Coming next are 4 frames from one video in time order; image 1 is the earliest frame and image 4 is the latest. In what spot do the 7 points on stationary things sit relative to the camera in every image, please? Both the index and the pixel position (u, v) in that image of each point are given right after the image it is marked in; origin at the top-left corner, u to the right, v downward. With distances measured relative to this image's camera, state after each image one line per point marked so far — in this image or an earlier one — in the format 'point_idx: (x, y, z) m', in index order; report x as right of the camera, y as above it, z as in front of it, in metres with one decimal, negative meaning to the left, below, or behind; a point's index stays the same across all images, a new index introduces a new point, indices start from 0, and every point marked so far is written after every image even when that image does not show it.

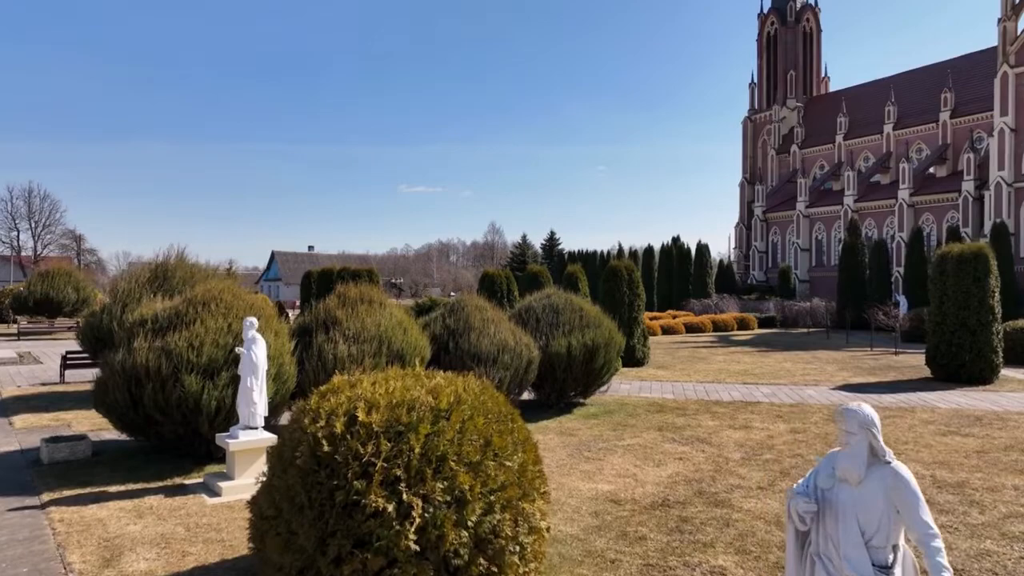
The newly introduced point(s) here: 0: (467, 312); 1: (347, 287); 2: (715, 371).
0: (-0.5, -0.3, +9.2) m
1: (-1.7, 0.0, +8.8) m
2: (+3.8, -1.5, +15.8) m
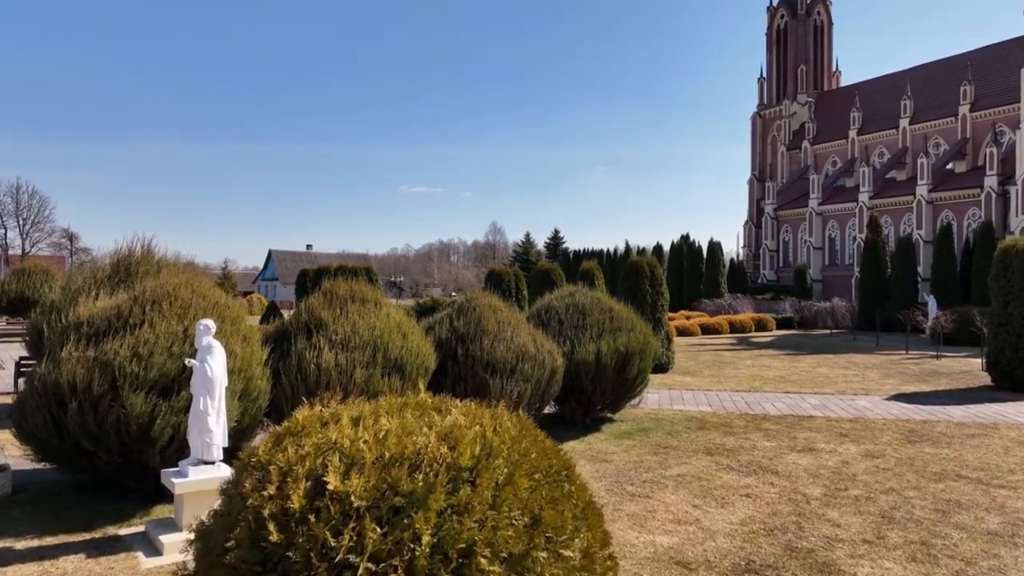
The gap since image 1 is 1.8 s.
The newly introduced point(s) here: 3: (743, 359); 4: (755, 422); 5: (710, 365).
0: (-0.3, -0.2, +7.8) m
1: (-1.5, 0.0, +7.3) m
2: (+4.0, -1.5, +14.4) m
3: (+4.9, -1.5, +17.8) m
4: (+2.7, -1.5, +9.2) m
5: (+3.8, -1.5, +16.3) m
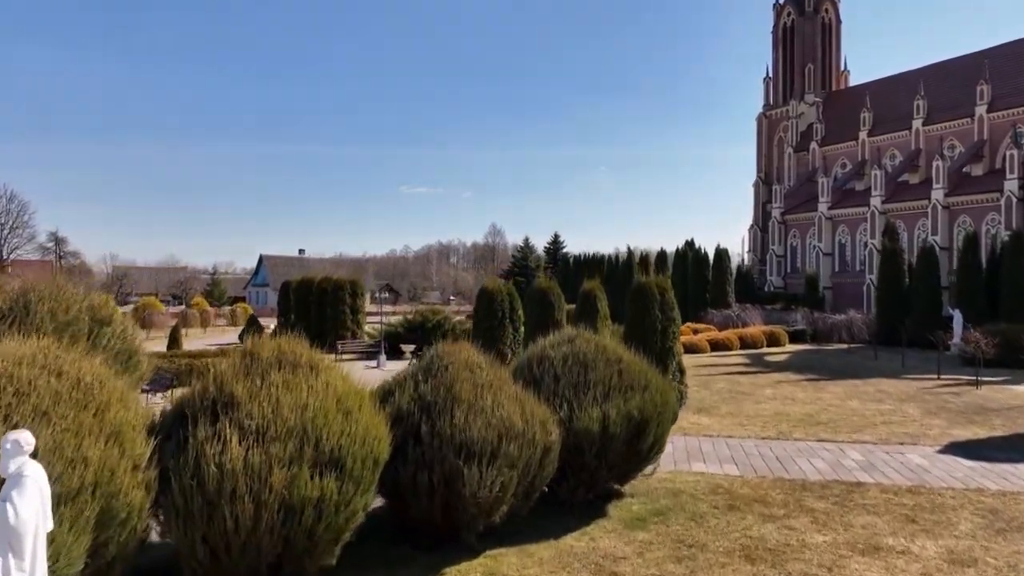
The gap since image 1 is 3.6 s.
0: (-0.4, -0.6, +6.1) m
1: (-1.7, -0.3, +5.6) m
2: (+3.9, -1.9, +12.6) m
3: (+4.7, -1.9, +16.1) m
4: (+2.5, -1.9, +7.5) m
5: (+3.7, -1.9, +14.6) m
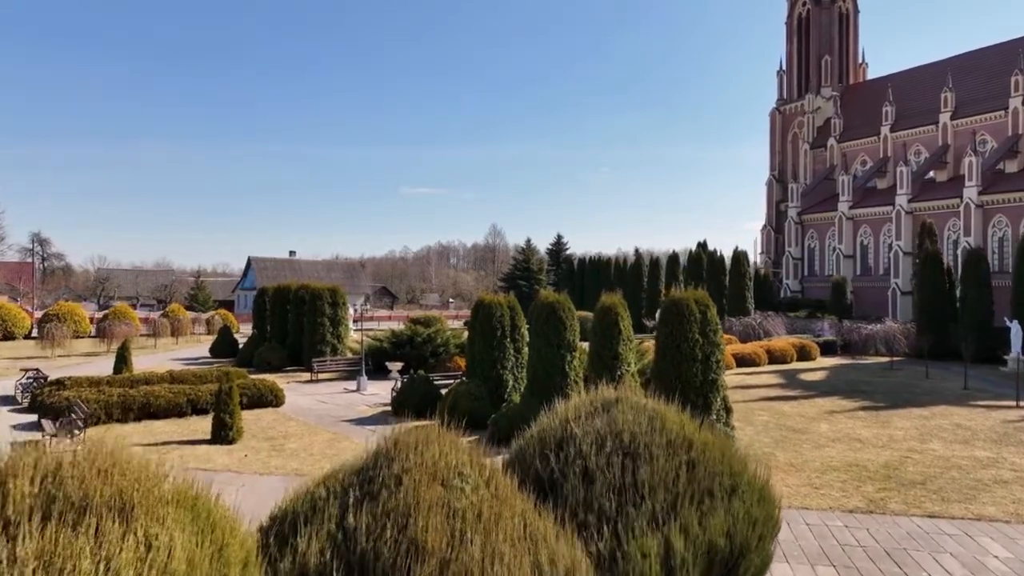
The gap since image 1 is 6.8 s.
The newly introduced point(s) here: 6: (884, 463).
0: (-0.4, -0.8, +3.4) m
1: (-1.6, -0.5, +2.9) m
2: (+3.9, -2.1, +9.9) m
3: (+4.8, -2.1, +13.4) m
4: (+2.6, -2.1, +4.8) m
5: (+3.7, -2.1, +11.8) m
6: (+4.5, -2.1, +10.3) m
